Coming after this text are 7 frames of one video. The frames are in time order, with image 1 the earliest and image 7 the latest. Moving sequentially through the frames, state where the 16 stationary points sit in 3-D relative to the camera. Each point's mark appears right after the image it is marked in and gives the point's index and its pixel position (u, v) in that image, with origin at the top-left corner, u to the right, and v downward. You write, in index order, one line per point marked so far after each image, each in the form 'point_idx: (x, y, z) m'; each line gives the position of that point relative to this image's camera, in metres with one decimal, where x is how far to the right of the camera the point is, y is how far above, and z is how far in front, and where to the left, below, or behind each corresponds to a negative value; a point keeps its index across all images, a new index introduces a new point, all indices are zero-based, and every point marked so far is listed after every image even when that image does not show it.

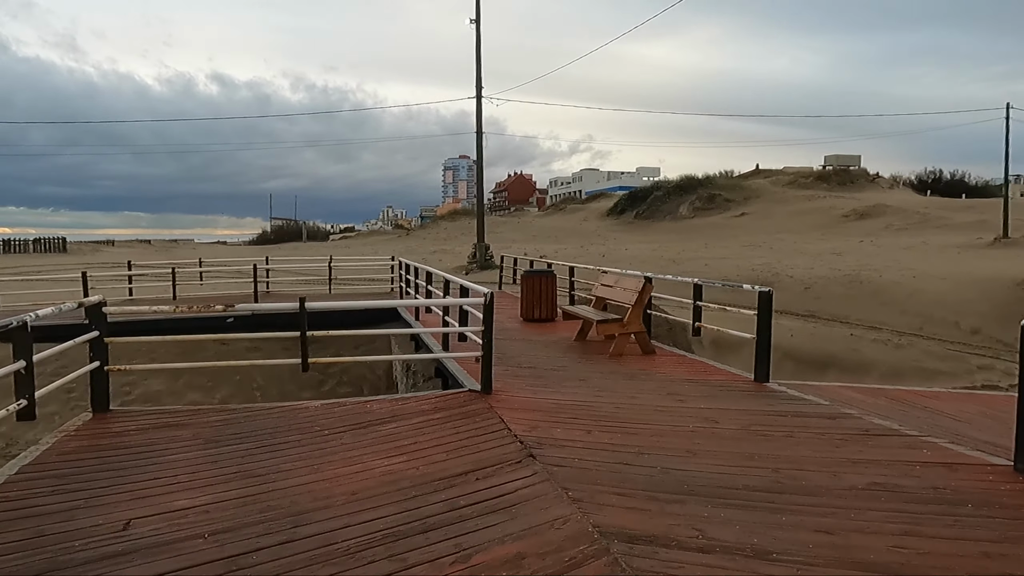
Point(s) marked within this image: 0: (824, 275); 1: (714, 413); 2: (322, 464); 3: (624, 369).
0: (+8.1, +0.4, +19.9) m
1: (+1.3, -0.8, +4.9) m
2: (-1.0, -0.9, +3.8) m
3: (+1.0, -0.7, +6.6) m
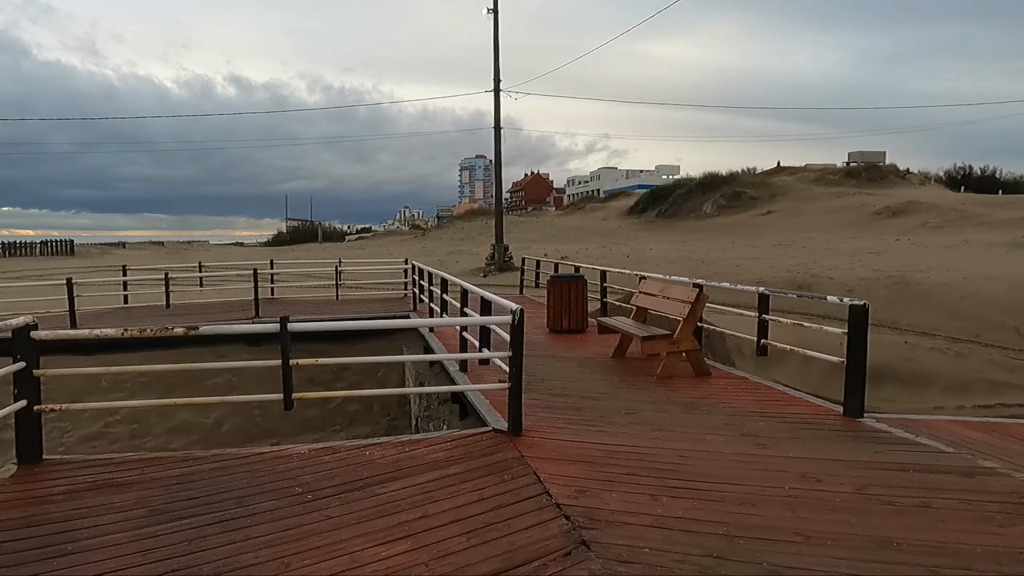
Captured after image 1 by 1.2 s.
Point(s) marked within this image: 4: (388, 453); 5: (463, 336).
0: (+8.6, +0.3, +18.7) m
1: (+1.5, -0.9, +3.8) m
2: (-0.8, -1.0, +2.8) m
3: (+1.2, -0.8, +5.5) m
4: (-0.7, -0.9, +4.1) m
5: (-0.4, -0.4, +6.3) m
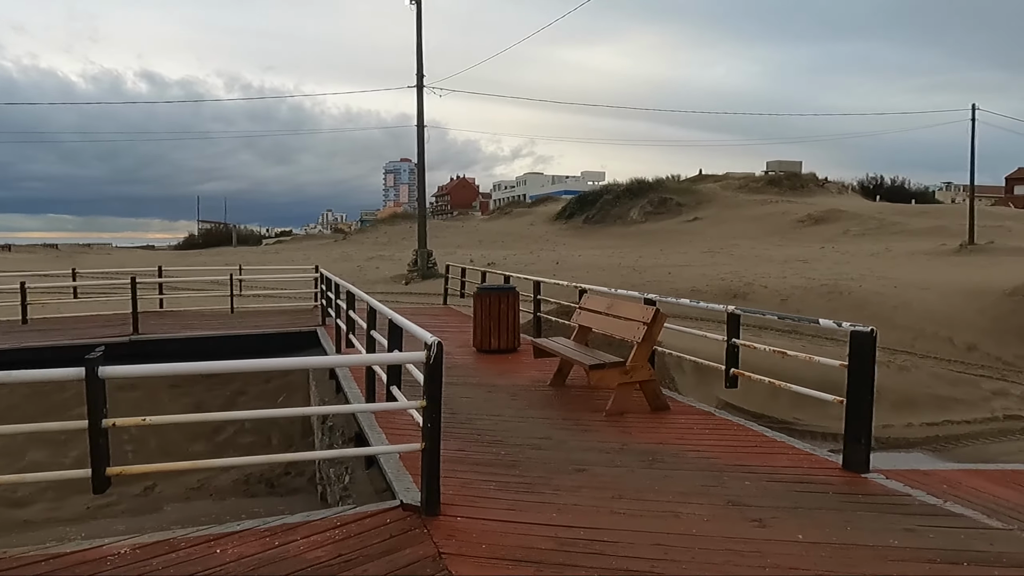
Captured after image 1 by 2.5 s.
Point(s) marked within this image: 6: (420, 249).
0: (+6.8, +0.1, +18.3) m
1: (+1.2, -1.0, +2.7) m
2: (-1.0, -1.1, +1.6) m
3: (+0.7, -0.9, +4.4) m
4: (-1.0, -1.0, +2.9) m
5: (-0.9, -0.5, +5.1) m
6: (-2.3, +1.0, +19.4) m
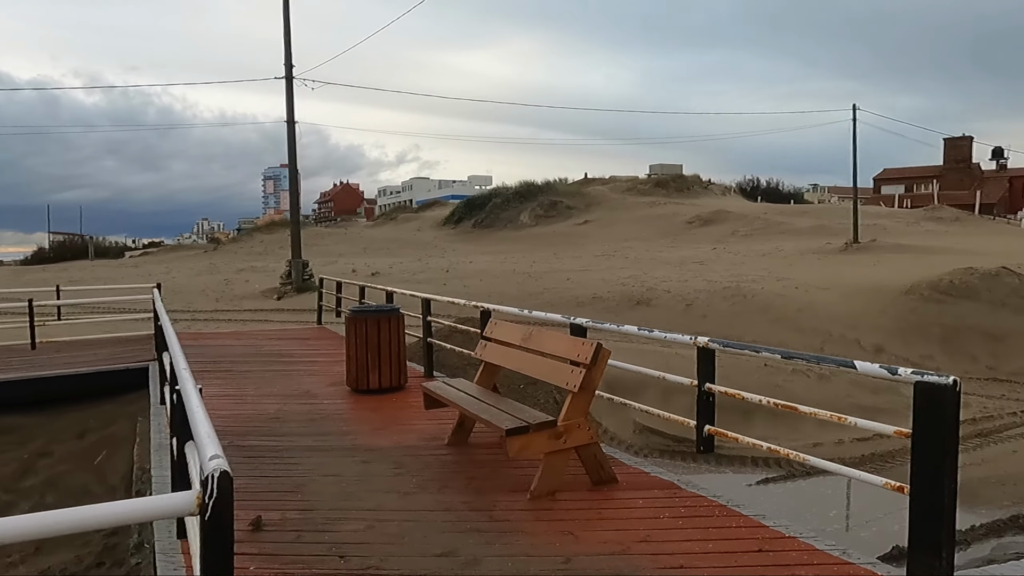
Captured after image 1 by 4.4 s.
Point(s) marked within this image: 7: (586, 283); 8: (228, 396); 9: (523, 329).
0: (+4.3, 0.0, +17.5) m
1: (+1.0, -1.1, +1.3) m
2: (-1.0, -1.2, -0.2) m
3: (+0.3, -1.0, +2.9) m
4: (-1.2, -1.1, +1.1) m
5: (-1.5, -0.7, +3.3) m
6: (-4.9, +0.6, +17.3) m
7: (+1.8, +0.1, +19.0) m
8: (-2.2, -0.8, +6.0) m
9: (+0.1, -0.2, +4.3) m
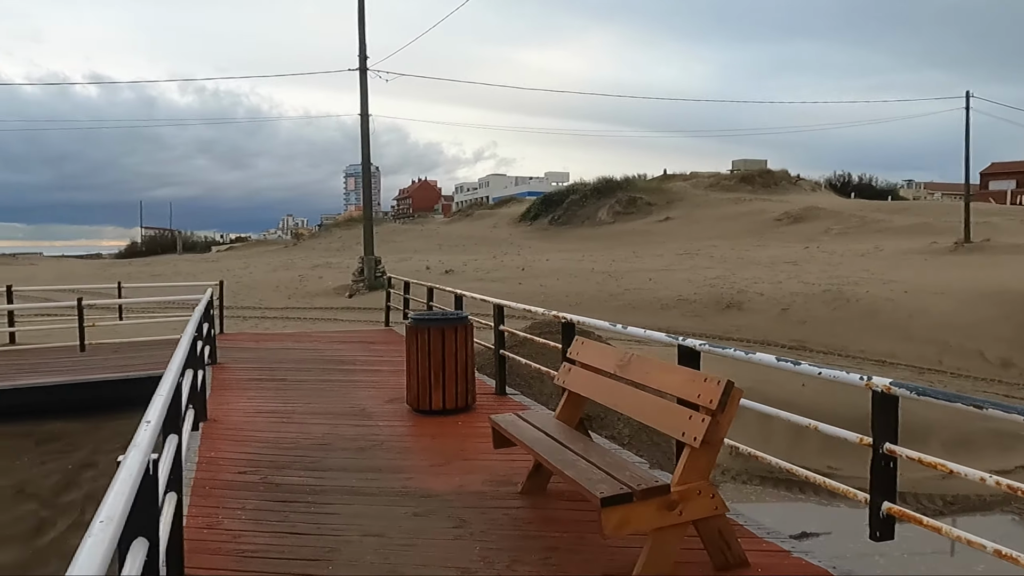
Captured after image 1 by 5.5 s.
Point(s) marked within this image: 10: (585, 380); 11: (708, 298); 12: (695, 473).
0: (+6.0, 0.0, +16.1) m
1: (+1.1, -1.2, +0.3) m
2: (-1.0, -1.3, -0.9) m
3: (+0.5, -1.1, +2.0) m
4: (-1.1, -1.2, +0.4) m
5: (-1.2, -0.7, +2.6) m
6: (-3.2, +0.7, +16.8) m
7: (+3.7, +0.1, +17.8) m
8: (-1.6, -0.9, +5.3) m
9: (+0.5, -0.3, +3.3) m
10: (+0.3, -0.4, +3.5) m
11: (+4.0, -0.2, +15.9) m
12: (+0.6, -0.6, +2.6) m
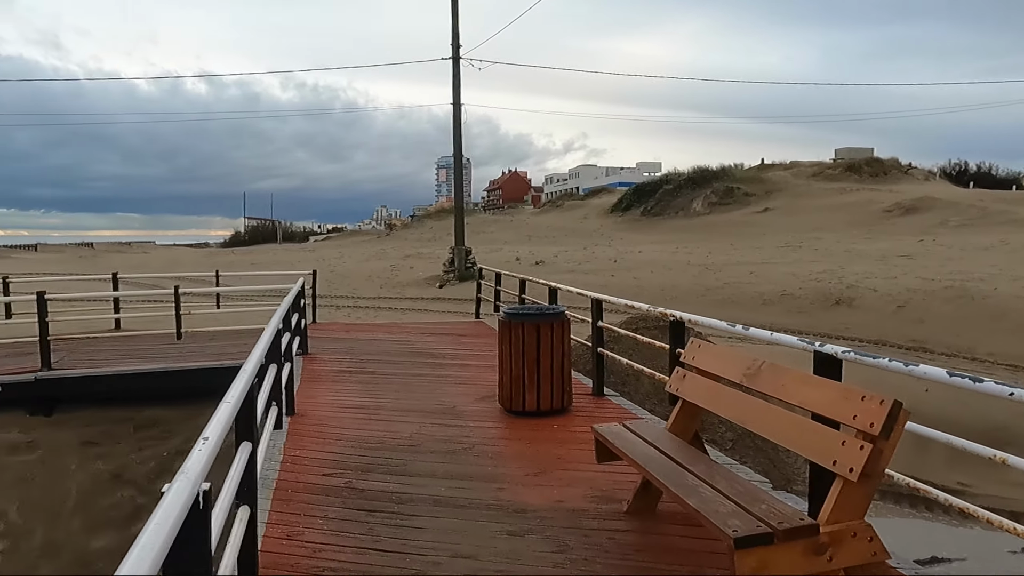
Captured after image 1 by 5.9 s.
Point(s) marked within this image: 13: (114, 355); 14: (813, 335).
0: (+7.9, 0.0, +15.0) m
1: (+1.1, -1.2, -0.1) m
2: (-1.1, -1.3, -1.2) m
3: (+0.8, -1.1, +1.5) m
4: (-1.0, -1.2, +0.1) m
5: (-0.8, -0.7, +2.3) m
6: (-1.2, +0.9, +16.7) m
7: (+5.7, +0.2, +16.9) m
8: (-1.0, -0.8, +5.1) m
9: (+0.9, -0.3, +2.9) m
10: (+0.8, -0.4, +3.1) m
11: (+5.9, -0.1, +15.0) m
12: (+1.0, -0.6, +2.2) m
13: (-4.1, -0.7, +7.9) m
14: (+4.8, -0.8, +12.3) m
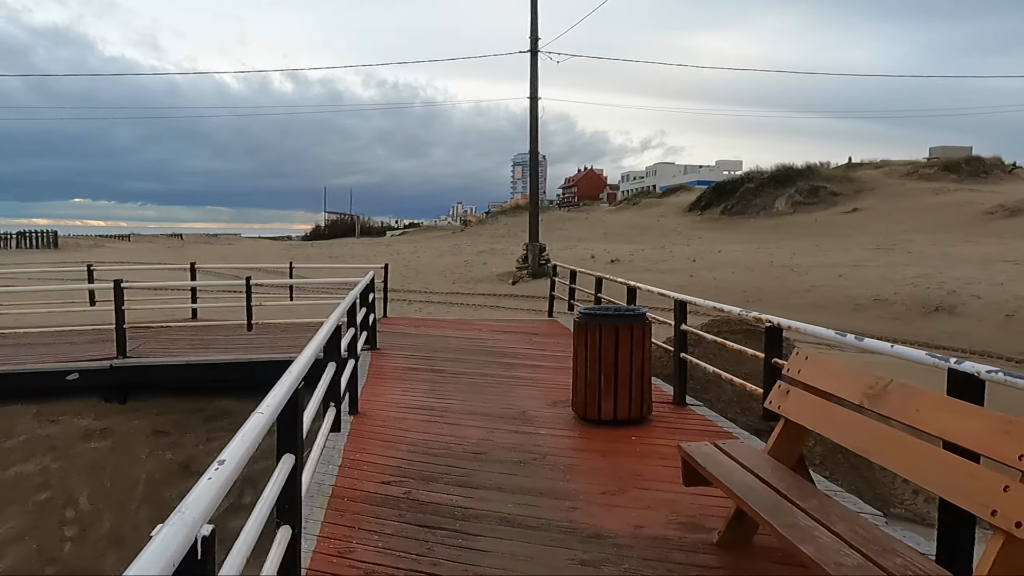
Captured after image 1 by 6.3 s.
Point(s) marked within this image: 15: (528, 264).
0: (+9.2, -0.1, +13.8) m
1: (+1.1, -1.2, -0.6) m
2: (-1.3, -1.3, -1.4) m
3: (+0.9, -1.1, +1.1) m
4: (-1.0, -1.2, -0.1) m
5: (-0.6, -0.7, +2.1) m
6: (+0.4, +1.0, +16.4) m
7: (+7.3, +0.1, +16.0) m
8: (-0.5, -0.8, +4.9) m
9: (+1.1, -0.3, +2.5) m
10: (+1.0, -0.4, +2.6) m
11: (+7.3, -0.2, +14.0) m
12: (+1.1, -0.6, +1.7) m
13: (-3.4, -0.6, +7.9) m
14: (+6.0, -0.8, +11.4) m
15: (+0.3, +0.5, +17.0) m
